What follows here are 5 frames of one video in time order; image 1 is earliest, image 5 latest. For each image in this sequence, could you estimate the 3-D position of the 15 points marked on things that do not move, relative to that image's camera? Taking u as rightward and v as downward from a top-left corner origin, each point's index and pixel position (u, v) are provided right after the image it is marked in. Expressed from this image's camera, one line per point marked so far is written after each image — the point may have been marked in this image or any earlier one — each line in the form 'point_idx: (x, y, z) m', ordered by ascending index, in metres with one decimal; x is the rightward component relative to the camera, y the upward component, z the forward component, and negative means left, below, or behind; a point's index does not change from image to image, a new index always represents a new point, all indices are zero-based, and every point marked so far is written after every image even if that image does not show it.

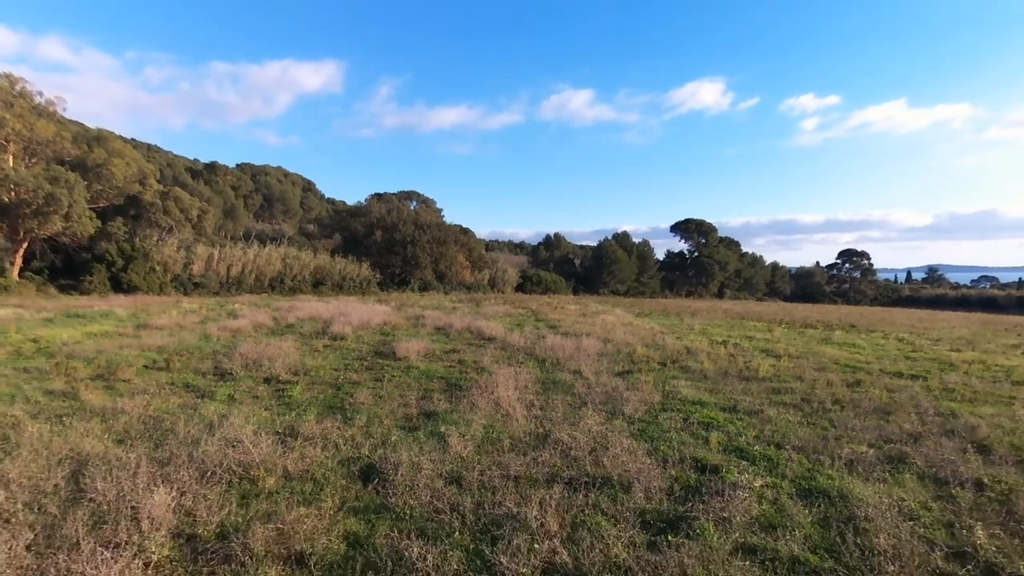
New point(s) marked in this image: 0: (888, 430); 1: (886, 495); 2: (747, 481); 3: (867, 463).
0: (+4.3, -1.6, +7.3) m
1: (+2.9, -1.6, +5.0) m
2: (+1.9, -1.6, +5.3) m
3: (+3.3, -1.6, +5.9) m
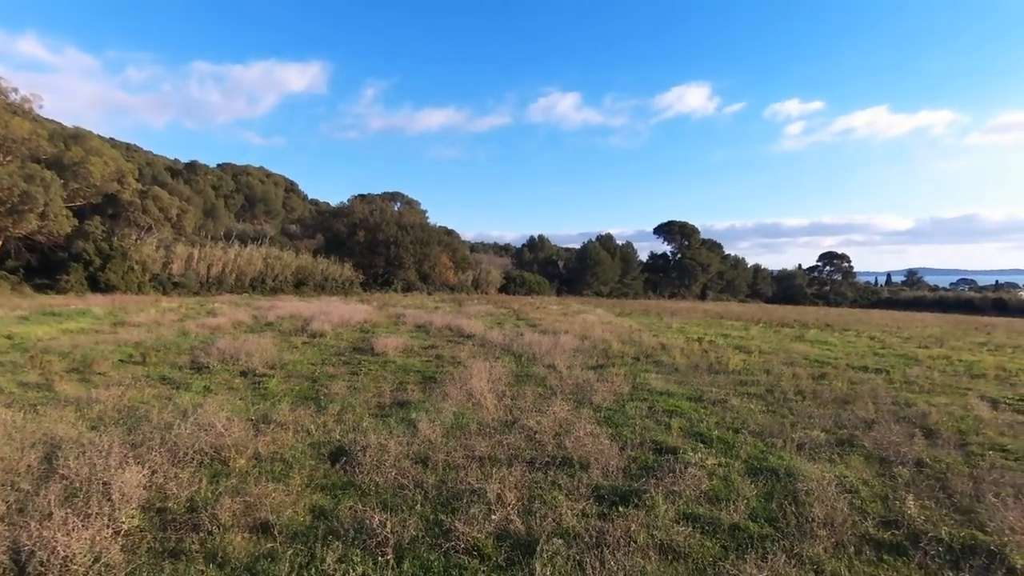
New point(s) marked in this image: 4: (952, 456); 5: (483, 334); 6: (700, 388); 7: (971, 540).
0: (+3.9, -1.5, +7.6) m
1: (+2.6, -1.5, +5.3) m
2: (+1.6, -1.5, +5.6) m
3: (+3.0, -1.5, +6.2) m
4: (+4.1, -1.5, +6.0) m
5: (-0.7, -1.2, +16.5) m
6: (+2.8, -1.5, +9.5) m
7: (+2.9, -1.6, +4.0) m
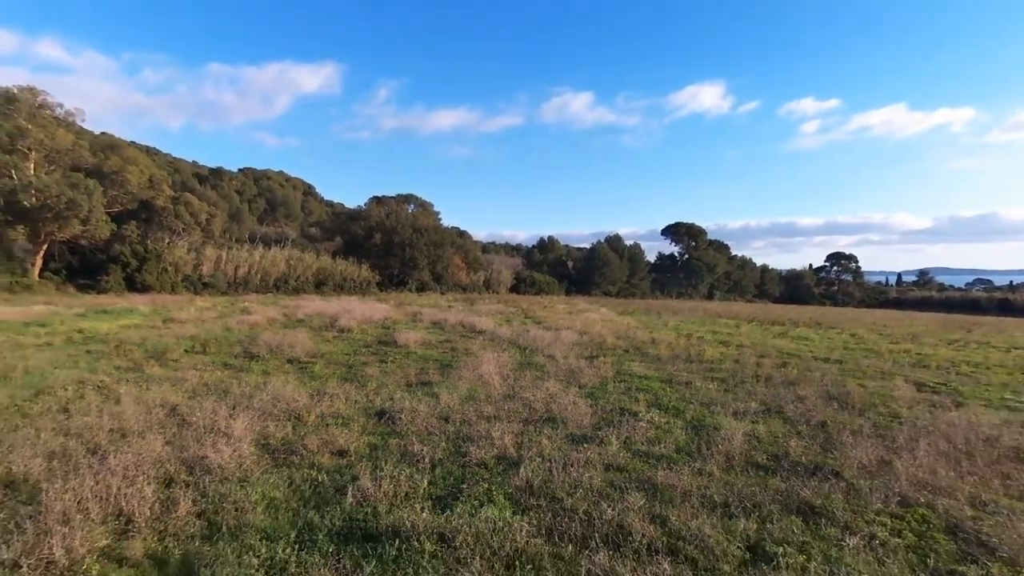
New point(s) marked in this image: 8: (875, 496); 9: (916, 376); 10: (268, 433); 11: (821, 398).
0: (+3.9, -1.5, +9.4) m
1: (+2.6, -1.5, +7.1) m
2: (+1.6, -1.5, +7.4) m
3: (+3.0, -1.5, +8.0) m
4: (+4.1, -1.6, +7.8) m
5: (-0.6, -1.2, +18.5) m
6: (+2.9, -1.5, +11.4) m
7: (+2.8, -1.6, +5.8) m
8: (+2.8, -1.6, +5.0) m
9: (+7.4, -1.6, +11.8) m
10: (-2.5, -1.5, +6.5) m
11: (+4.4, -1.6, +9.2) m
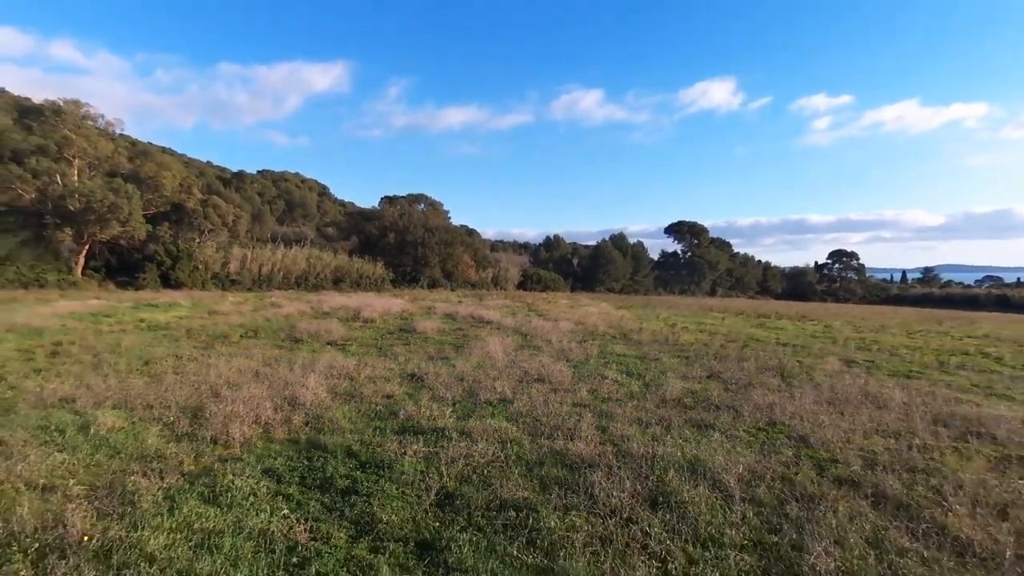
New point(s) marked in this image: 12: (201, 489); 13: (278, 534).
0: (+3.9, -1.4, +11.8) m
1: (+2.6, -1.4, +9.5) m
2: (+1.6, -1.4, +9.9) m
3: (+2.9, -1.4, +10.5) m
4: (+4.1, -1.5, +10.2) m
5: (-0.4, -1.0, +20.9) m
6: (+2.9, -1.4, +13.8) m
7: (+2.8, -1.5, +8.2) m
8: (+2.8, -1.5, +7.4) m
9: (+7.5, -1.5, +14.1) m
10: (-2.5, -1.4, +9.0) m
11: (+4.4, -1.4, +11.6) m
12: (-2.2, -1.4, +4.7) m
13: (-1.4, -1.5, +3.9) m
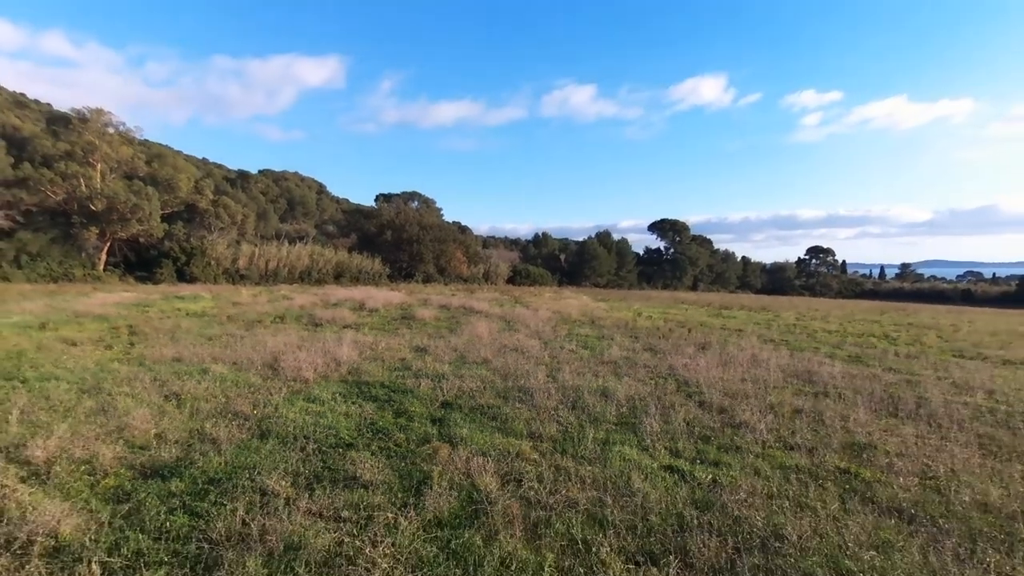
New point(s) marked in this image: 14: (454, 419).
0: (+3.5, -1.3, +15.1) m
1: (+2.2, -1.3, +12.8) m
2: (+1.2, -1.2, +13.1) m
3: (+2.6, -1.3, +13.7) m
4: (+3.7, -1.3, +13.5) m
5: (-0.9, -0.8, +24.1) m
6: (+2.5, -1.2, +17.0) m
7: (+2.4, -1.3, +11.5) m
8: (+2.4, -1.4, +10.7) m
9: (+7.0, -1.3, +17.4) m
10: (-2.9, -1.2, +12.2) m
11: (+4.0, -1.3, +14.8) m
12: (-2.6, -1.3, +7.8) m
13: (-1.7, -1.4, +7.1) m
14: (-0.6, -1.4, +7.0) m
